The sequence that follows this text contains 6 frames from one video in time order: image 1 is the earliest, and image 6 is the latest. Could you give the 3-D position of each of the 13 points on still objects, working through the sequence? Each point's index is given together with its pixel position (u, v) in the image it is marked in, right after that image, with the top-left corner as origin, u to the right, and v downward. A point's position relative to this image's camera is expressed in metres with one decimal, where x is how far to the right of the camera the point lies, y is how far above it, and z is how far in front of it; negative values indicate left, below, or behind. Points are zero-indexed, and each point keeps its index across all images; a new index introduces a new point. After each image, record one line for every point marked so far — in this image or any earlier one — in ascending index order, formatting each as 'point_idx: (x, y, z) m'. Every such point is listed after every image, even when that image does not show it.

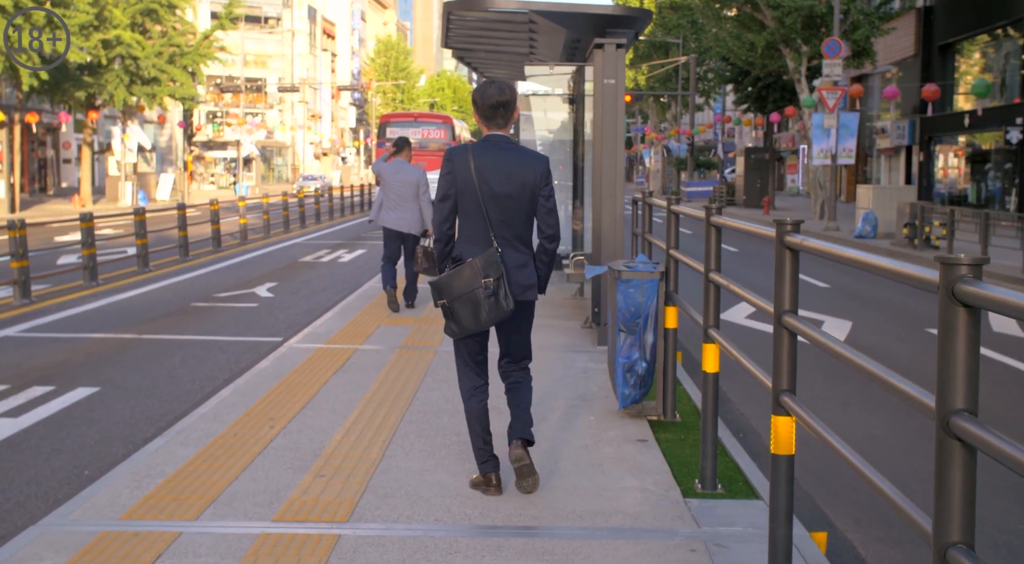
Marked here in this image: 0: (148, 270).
0: (-6.1, +0.2, +16.0) m
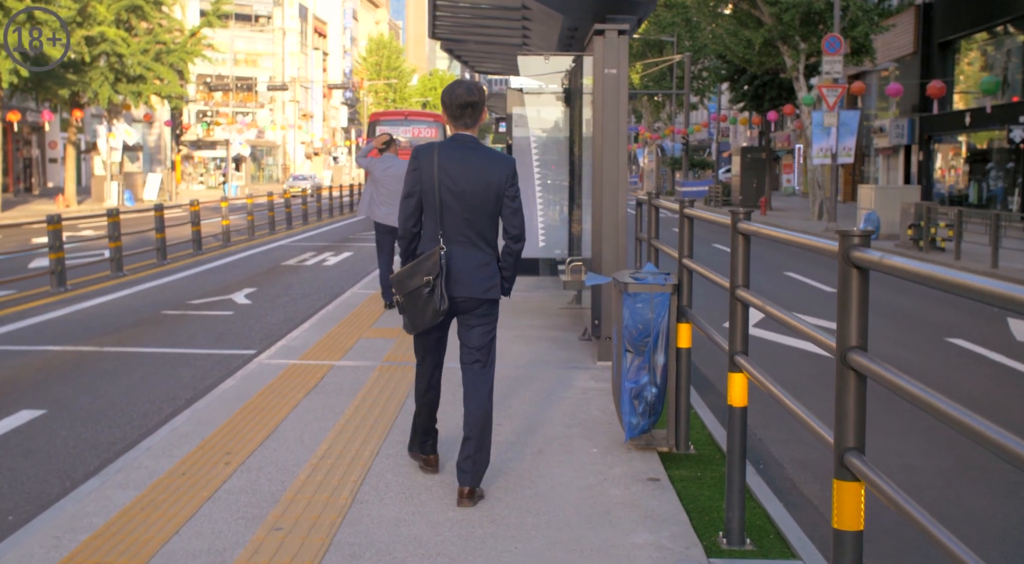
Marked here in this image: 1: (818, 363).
0: (-6.2, +0.1, +15.2) m
1: (+3.0, -0.8, +9.3) m
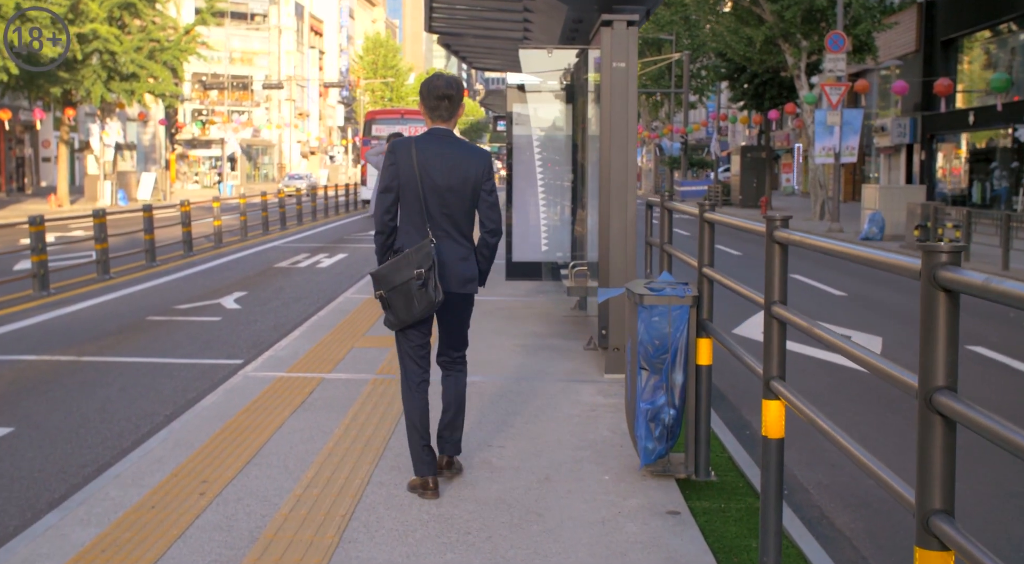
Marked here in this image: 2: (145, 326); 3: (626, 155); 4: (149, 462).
0: (-6.2, +0.1, +14.7) m
1: (+3.0, -0.8, +8.9) m
2: (-4.0, -0.5, +10.4) m
3: (+0.8, +0.9, +7.1) m
4: (-1.9, -1.0, +5.1) m
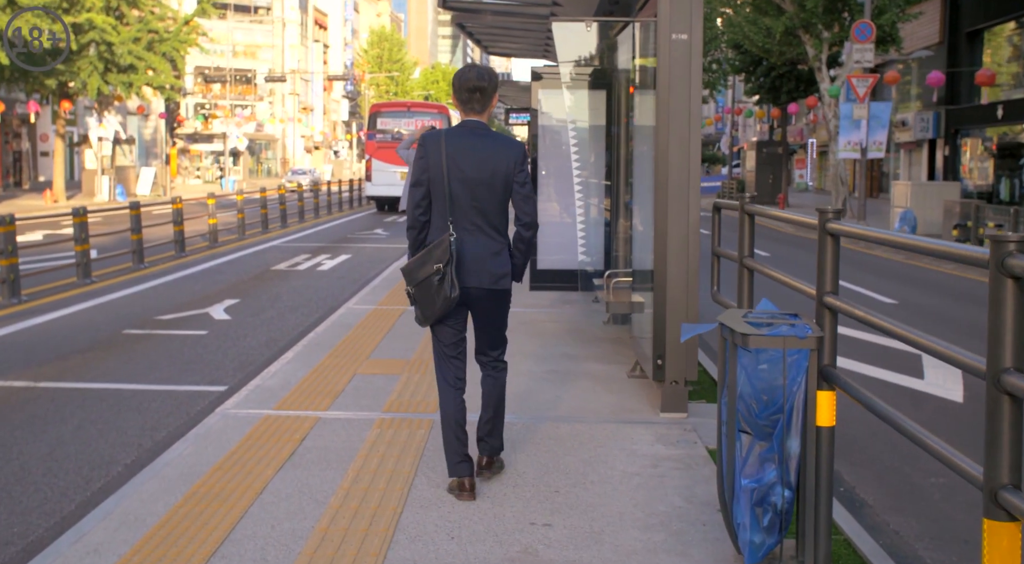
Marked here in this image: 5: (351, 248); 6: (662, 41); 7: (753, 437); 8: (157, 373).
0: (-5.9, 0.0, +13.5) m
1: (+3.2, -0.9, +7.6) m
2: (-3.8, -0.6, +9.2) m
3: (+1.1, +0.8, +5.8) m
4: (-1.7, -1.1, +3.8) m
5: (-3.3, +0.7, +19.6) m
6: (+0.9, +1.5, +5.8) m
7: (+0.9, -0.6, +3.5) m
8: (-2.9, -0.7, +8.0) m
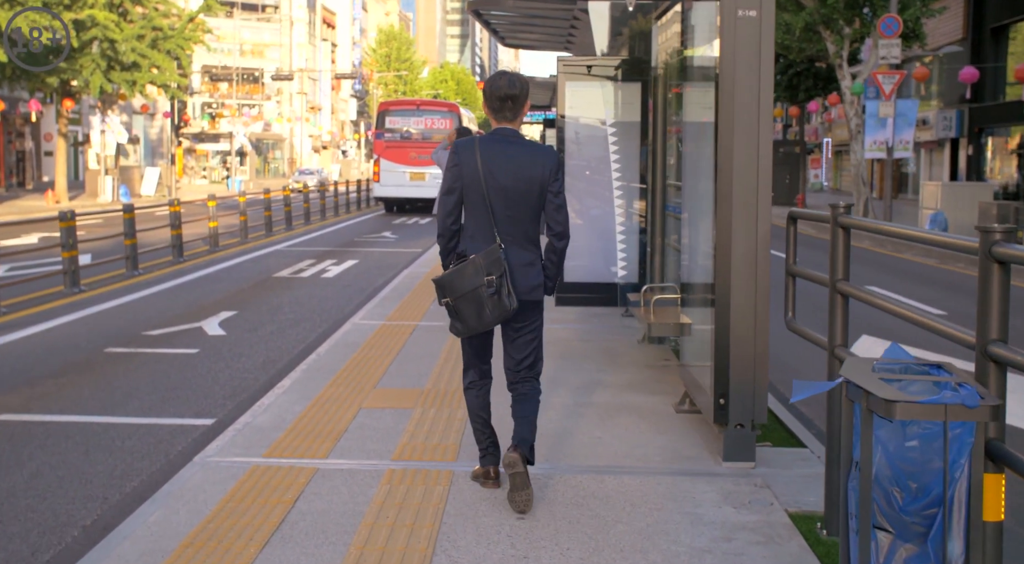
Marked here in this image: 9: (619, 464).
0: (-5.7, -0.1, +12.6) m
1: (+3.4, -1.1, +6.6) m
2: (-3.6, -0.7, +8.2) m
3: (+1.3, +0.7, +4.9) m
4: (-1.6, -1.2, +2.9) m
5: (-3.0, +0.6, +18.7) m
6: (+1.1, +1.3, +4.9) m
7: (+1.1, -0.7, +2.6) m
8: (-2.7, -0.9, +7.0) m
9: (+0.6, -1.0, +5.1) m
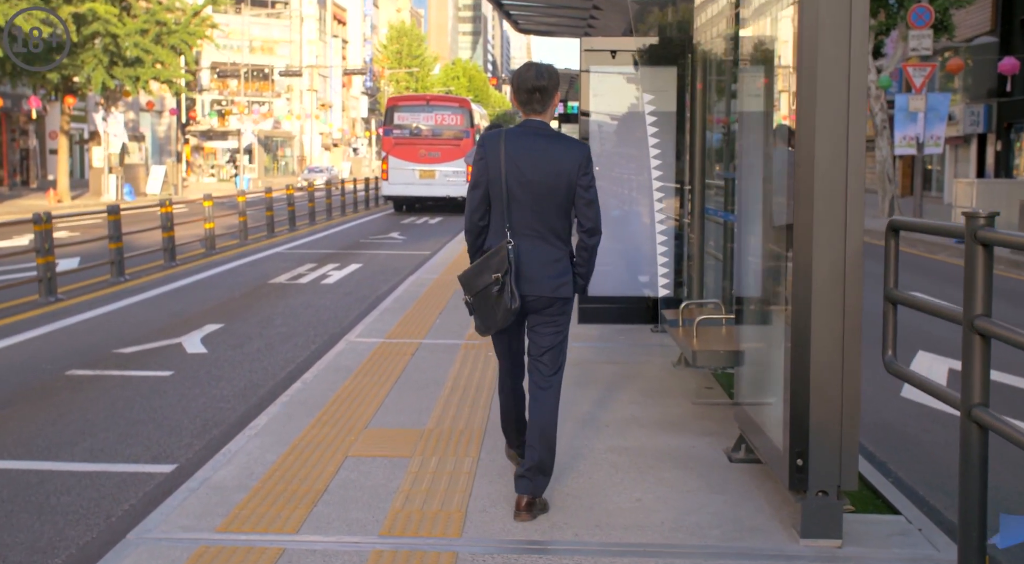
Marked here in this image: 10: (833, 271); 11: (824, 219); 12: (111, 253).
0: (-5.5, -0.2, +11.6) m
1: (+3.5, -1.2, +5.5) m
2: (-3.4, -0.8, +7.2) m
3: (+1.3, +0.6, +3.8) m
4: (-1.5, -1.3, +1.9) m
5: (-2.8, +0.5, +17.7) m
6: (+1.2, +1.2, +3.8) m
7: (+1.1, -0.8, +1.5) m
8: (-2.6, -1.0, +6.0) m
9: (+0.7, -1.1, +4.0) m
10: (+1.3, 0.0, +3.8) m
11: (+1.3, +0.2, +3.9) m
12: (-5.8, +0.4, +13.8) m
